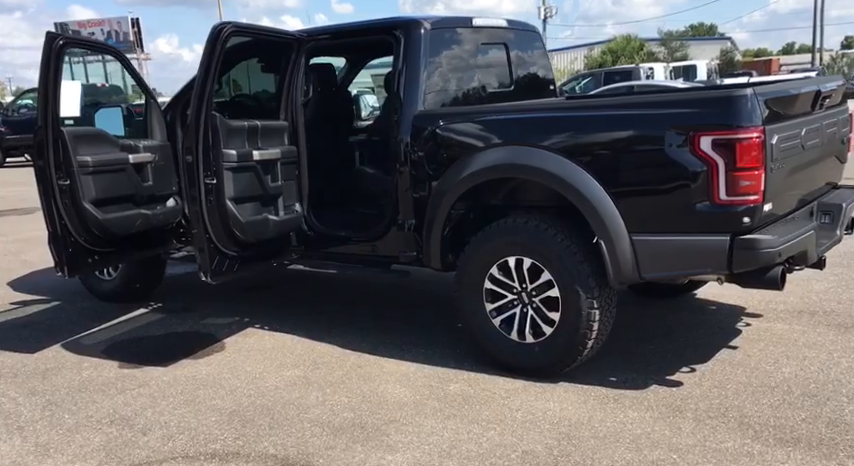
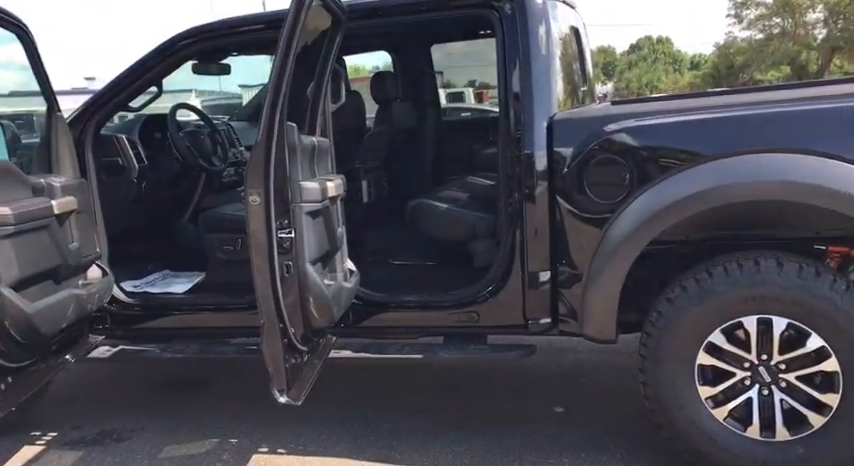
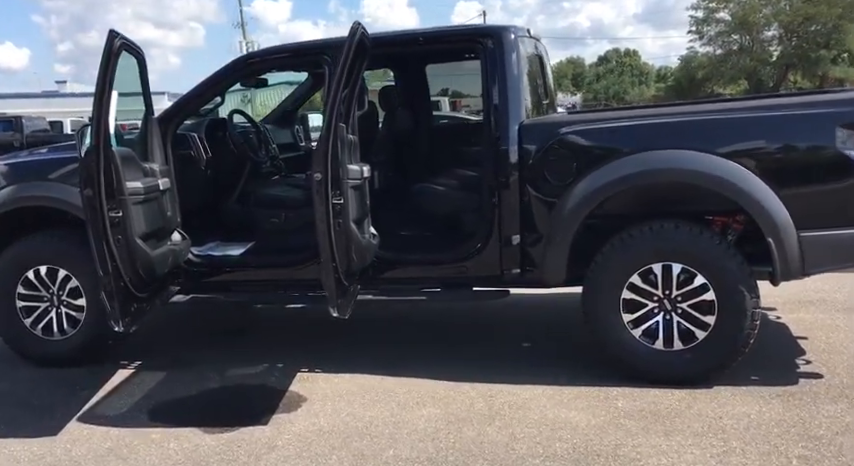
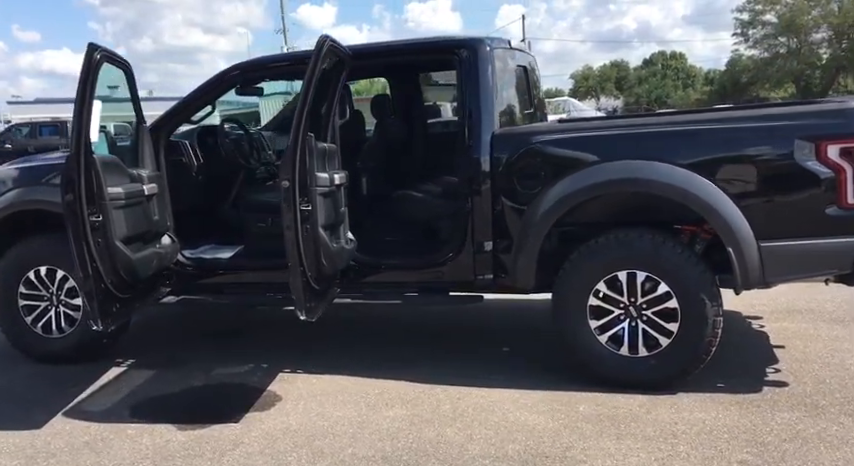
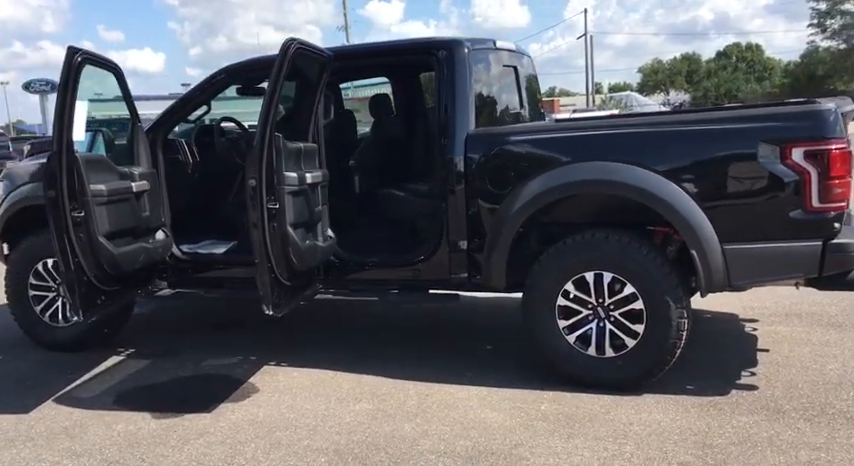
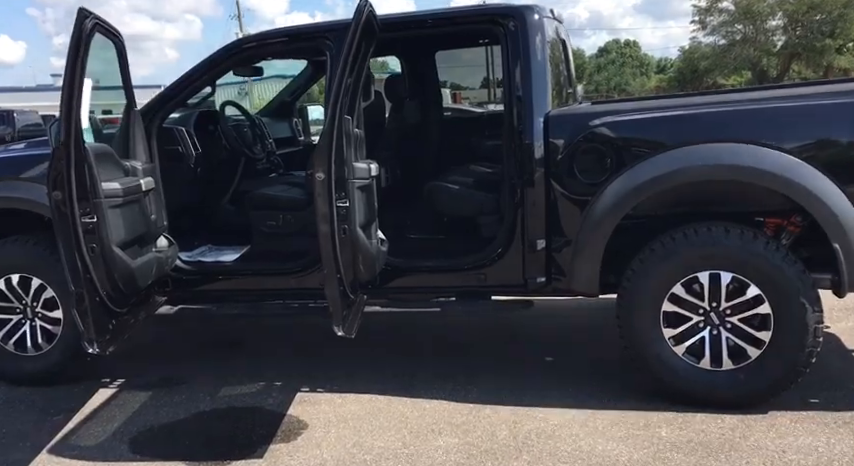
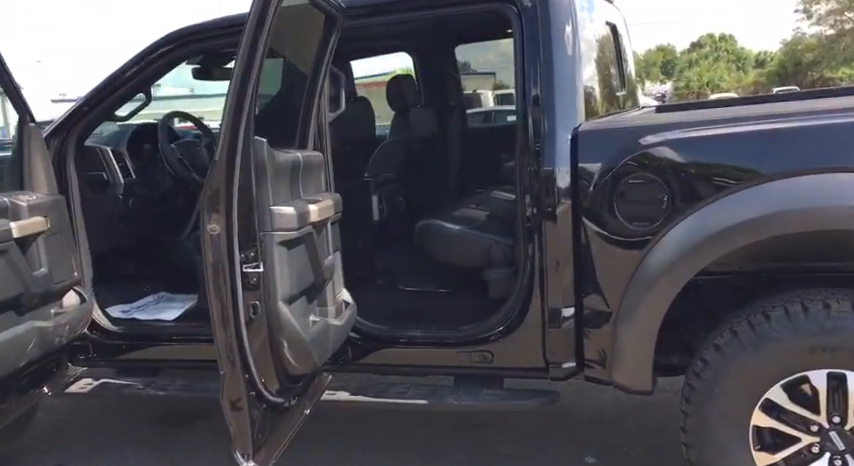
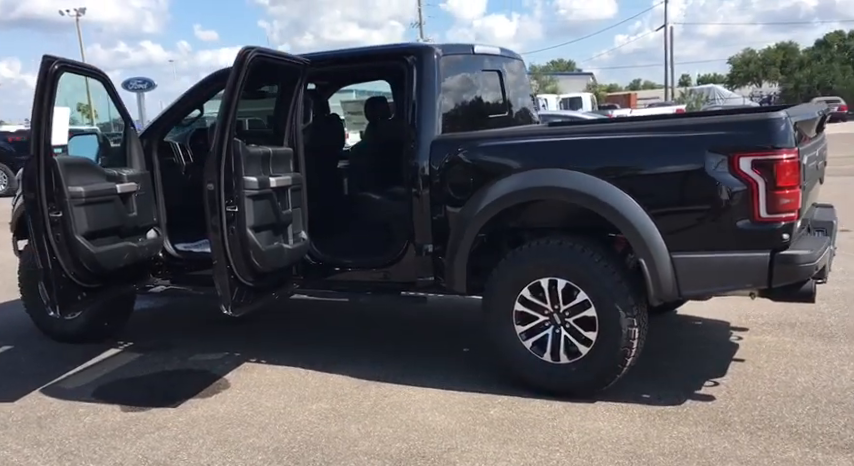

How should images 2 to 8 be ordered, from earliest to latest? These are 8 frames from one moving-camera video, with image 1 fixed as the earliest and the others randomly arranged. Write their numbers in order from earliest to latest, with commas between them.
8, 5, 4, 3, 6, 2, 7
